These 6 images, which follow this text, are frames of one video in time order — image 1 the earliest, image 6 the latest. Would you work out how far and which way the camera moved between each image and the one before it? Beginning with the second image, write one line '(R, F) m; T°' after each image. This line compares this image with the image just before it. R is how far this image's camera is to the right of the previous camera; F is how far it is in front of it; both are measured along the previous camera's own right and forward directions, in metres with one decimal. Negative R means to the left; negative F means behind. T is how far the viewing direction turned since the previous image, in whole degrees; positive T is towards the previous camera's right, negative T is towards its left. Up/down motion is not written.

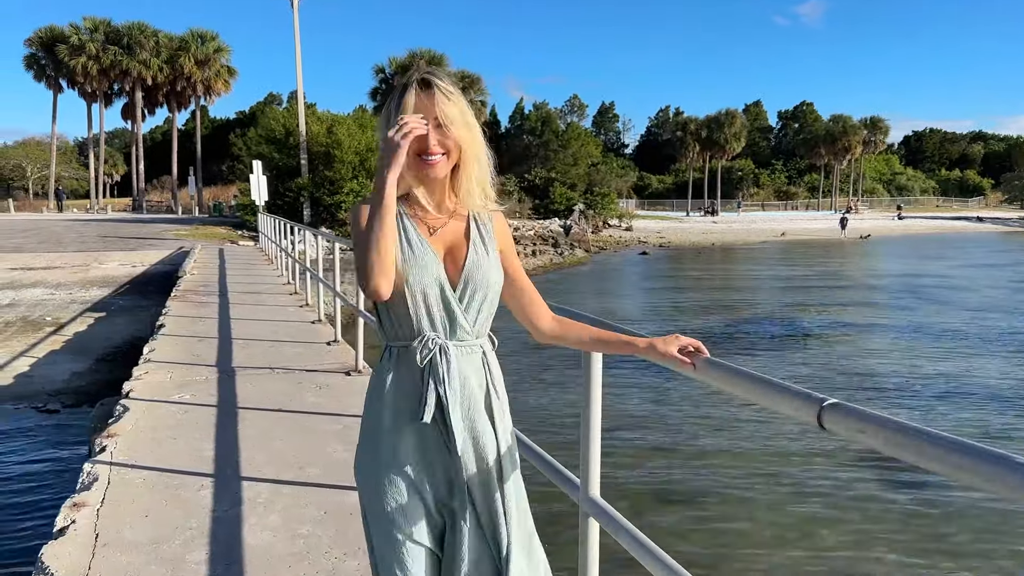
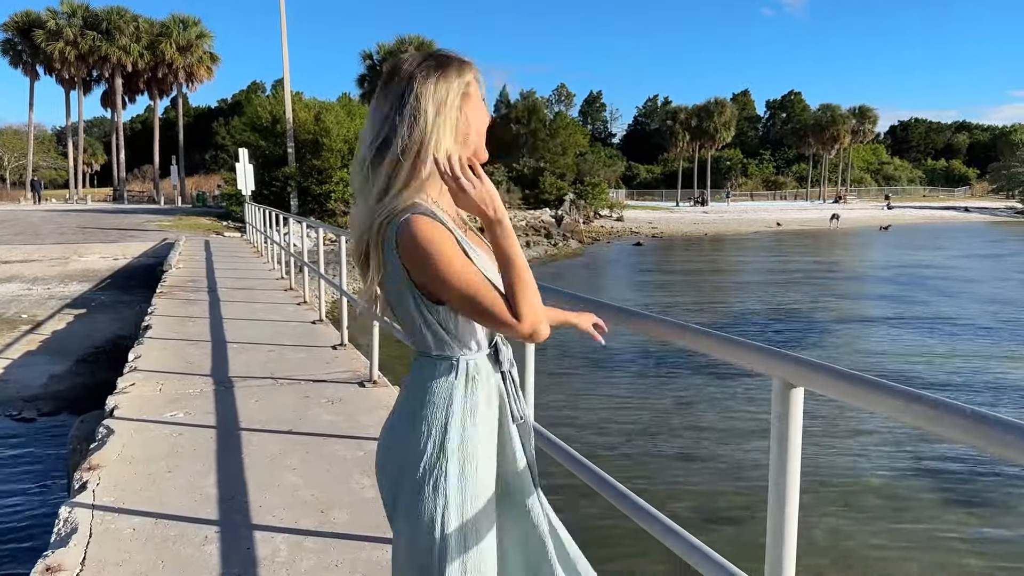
(-0.3, +0.6) m; +1°
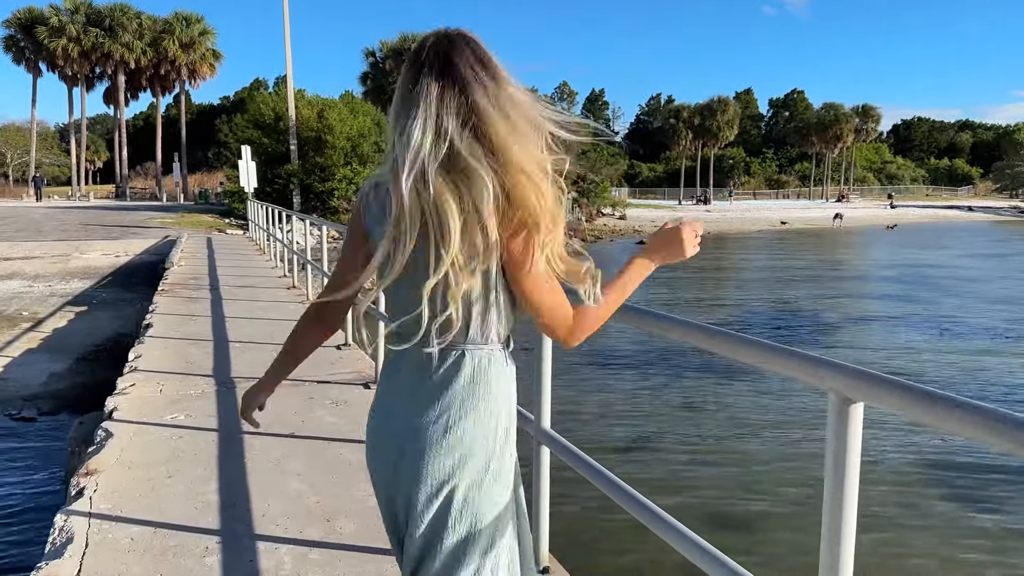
(0.0, +0.1) m; 0°
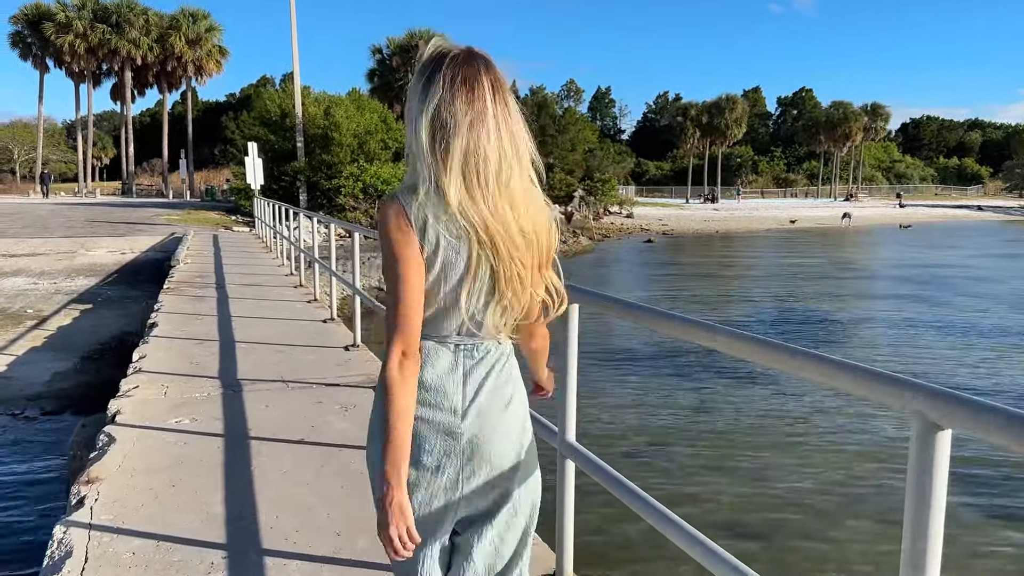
(-0.1, +0.1) m; 0°
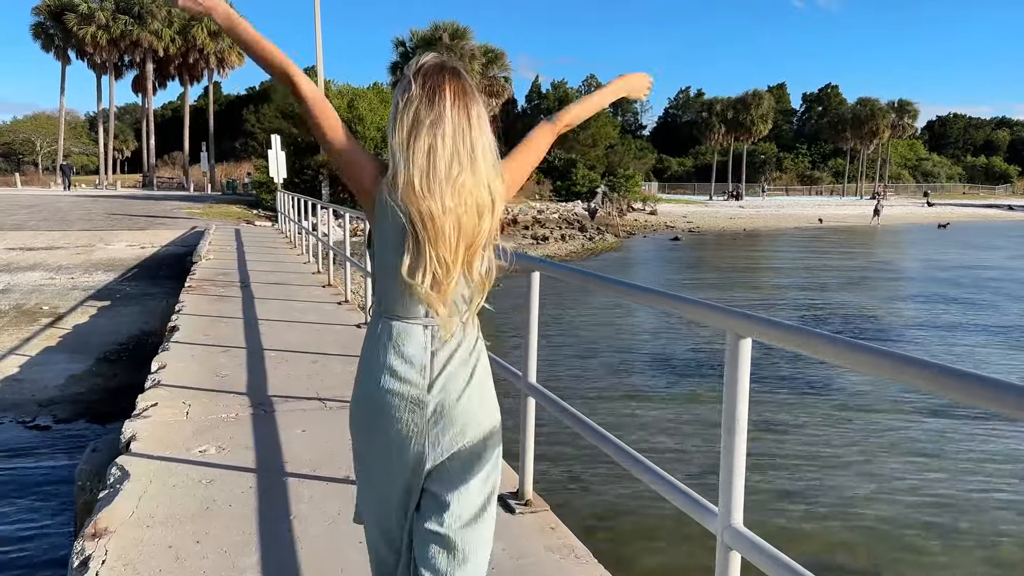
(-0.3, +0.6) m; -1°
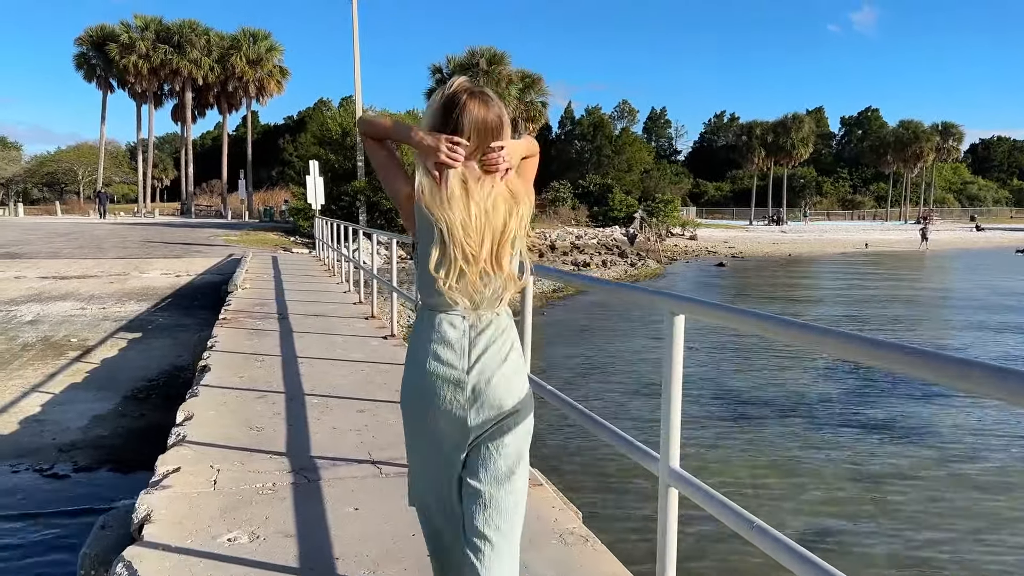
(-0.3, +0.7) m; -2°
